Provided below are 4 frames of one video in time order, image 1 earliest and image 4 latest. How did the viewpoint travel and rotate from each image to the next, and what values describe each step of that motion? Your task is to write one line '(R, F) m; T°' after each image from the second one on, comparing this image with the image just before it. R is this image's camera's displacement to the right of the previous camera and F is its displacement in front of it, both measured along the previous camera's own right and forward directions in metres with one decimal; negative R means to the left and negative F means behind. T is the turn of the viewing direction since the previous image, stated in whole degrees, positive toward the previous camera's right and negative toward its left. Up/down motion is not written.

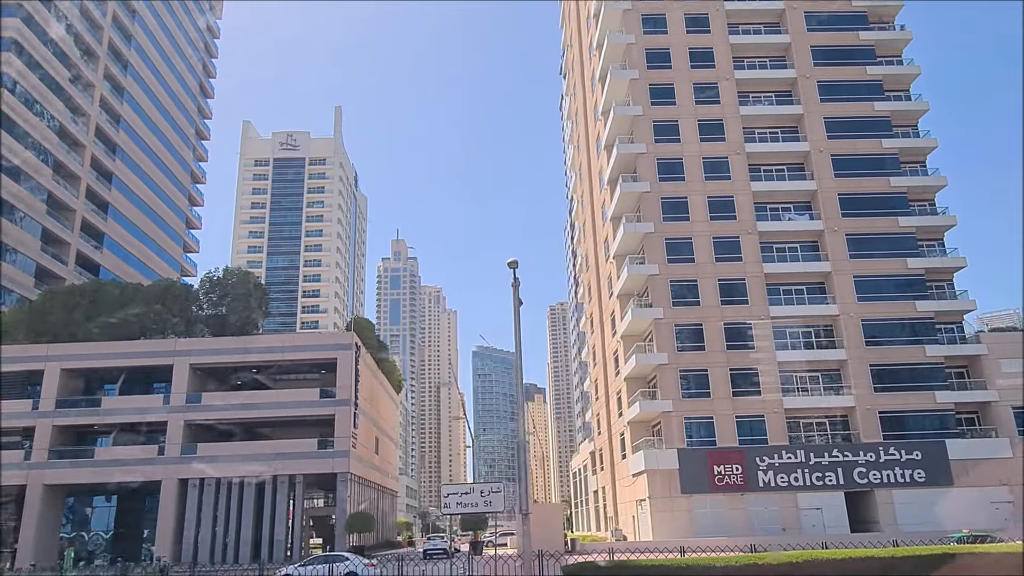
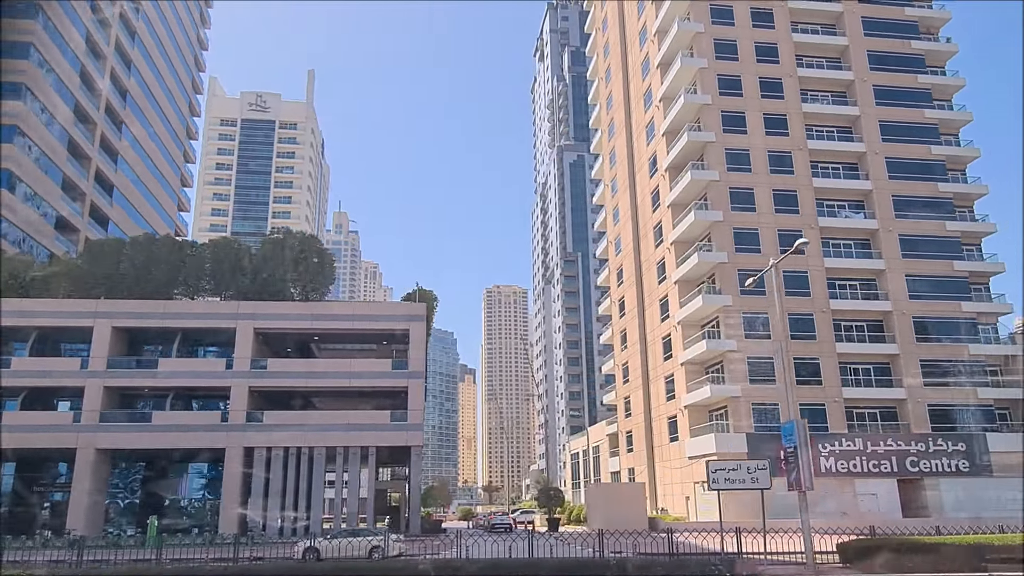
(-7.4, +0.5) m; +6°
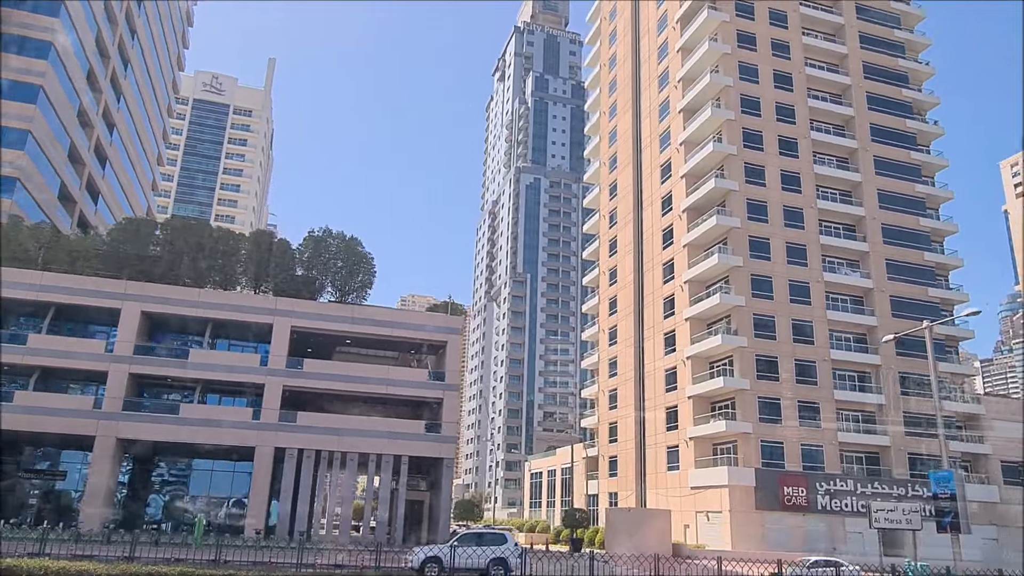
(-6.7, -0.3) m; +7°
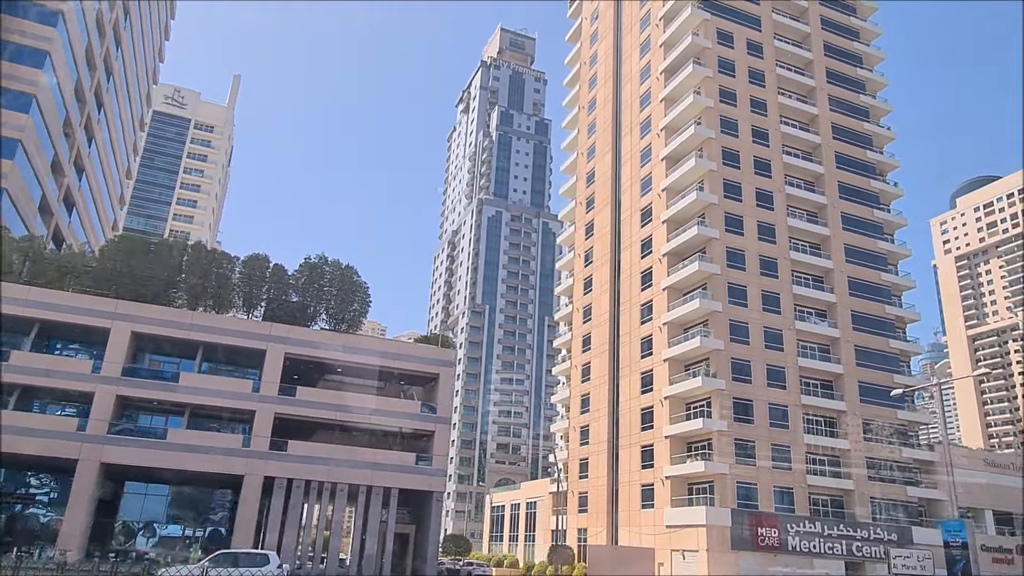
(-2.6, -0.5) m; +4°
